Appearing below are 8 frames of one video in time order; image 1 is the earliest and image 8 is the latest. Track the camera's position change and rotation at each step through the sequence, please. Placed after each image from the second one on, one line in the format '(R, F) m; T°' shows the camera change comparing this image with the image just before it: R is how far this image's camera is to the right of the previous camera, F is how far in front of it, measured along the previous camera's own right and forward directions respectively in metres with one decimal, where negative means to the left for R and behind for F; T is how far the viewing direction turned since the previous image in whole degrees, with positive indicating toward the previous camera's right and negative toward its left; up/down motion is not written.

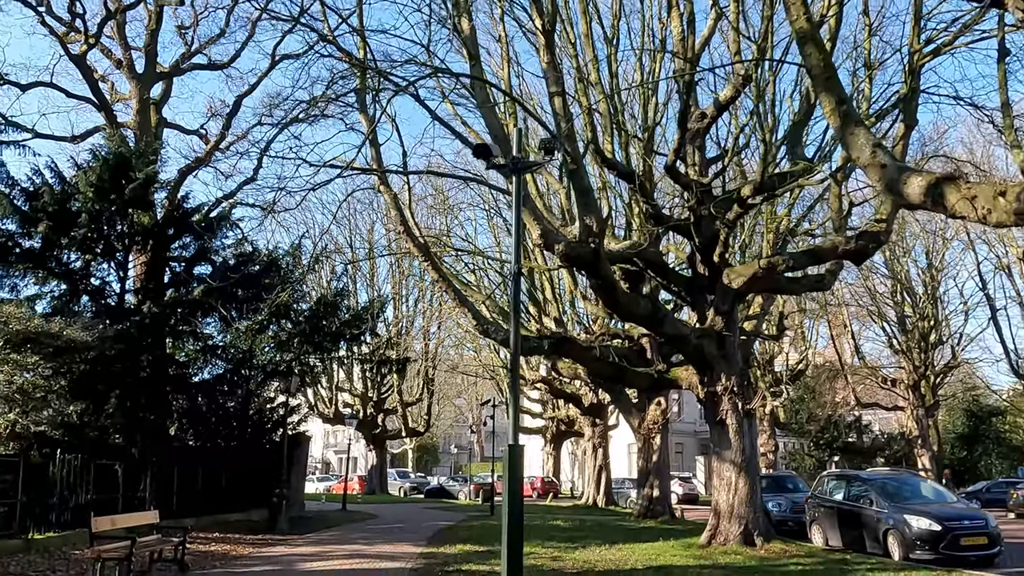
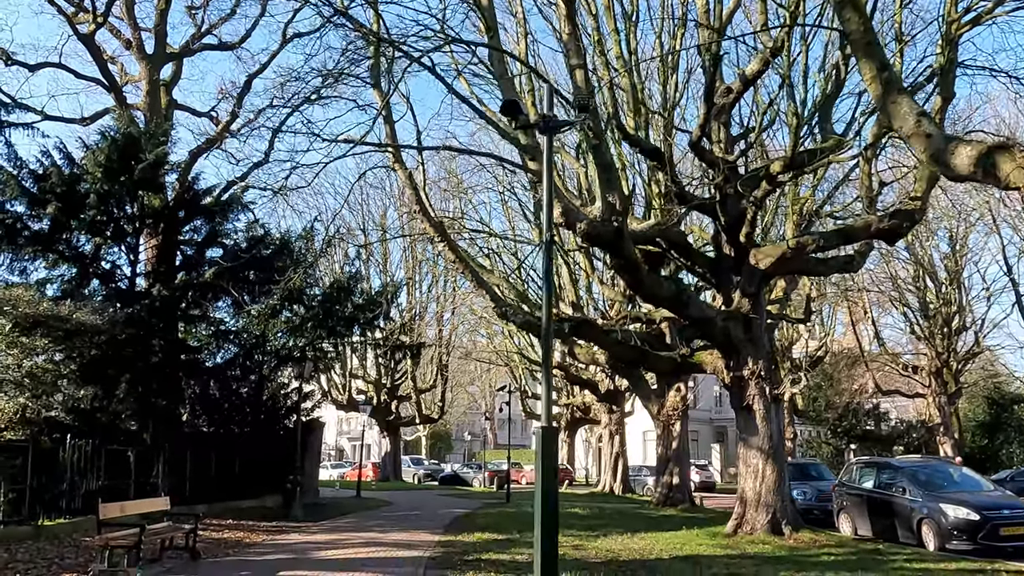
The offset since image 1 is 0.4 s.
(-0.2, +0.5) m; -1°
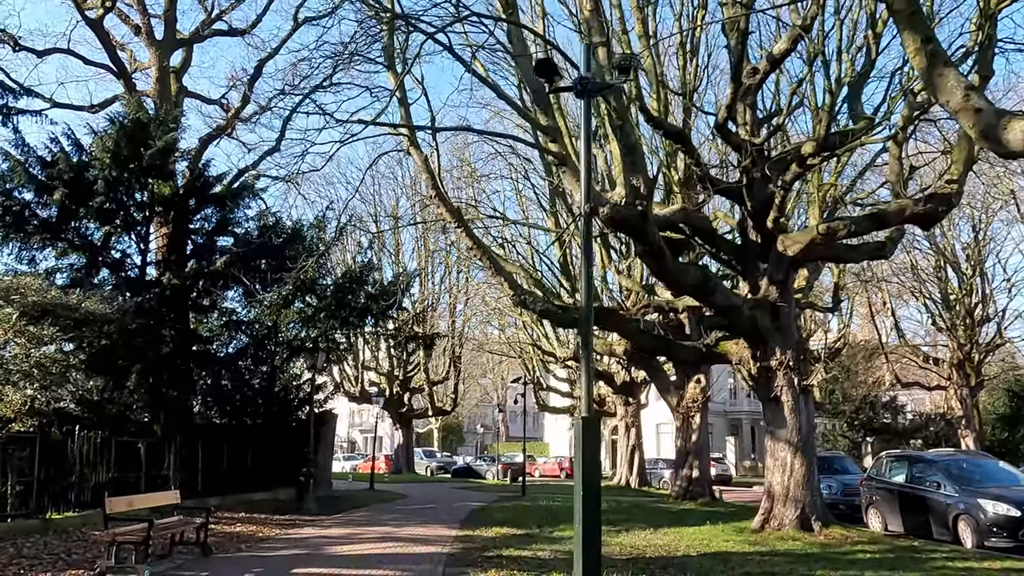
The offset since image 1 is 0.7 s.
(-0.2, +0.5) m; -1°
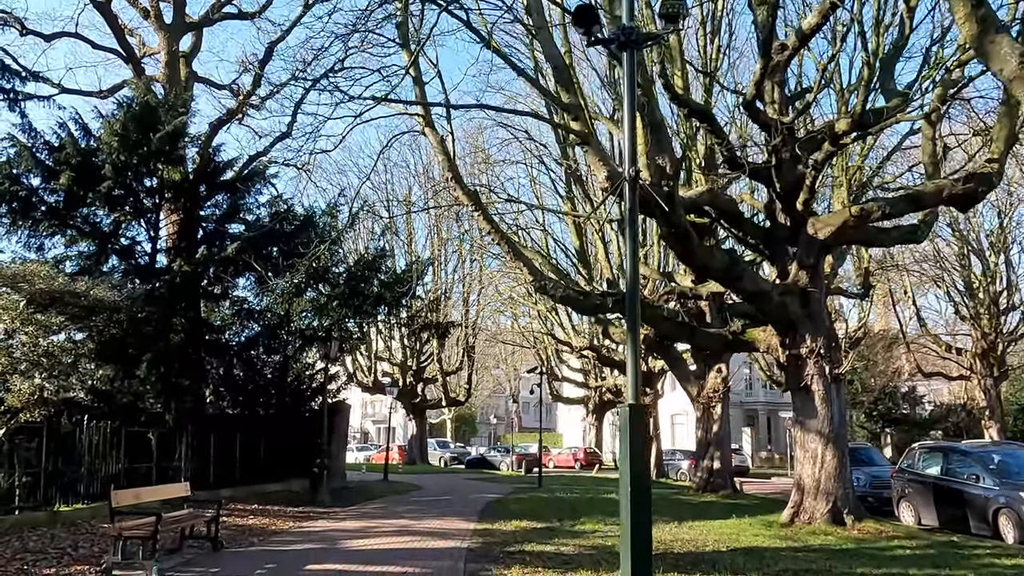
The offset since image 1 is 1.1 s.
(-0.2, +0.5) m; -1°
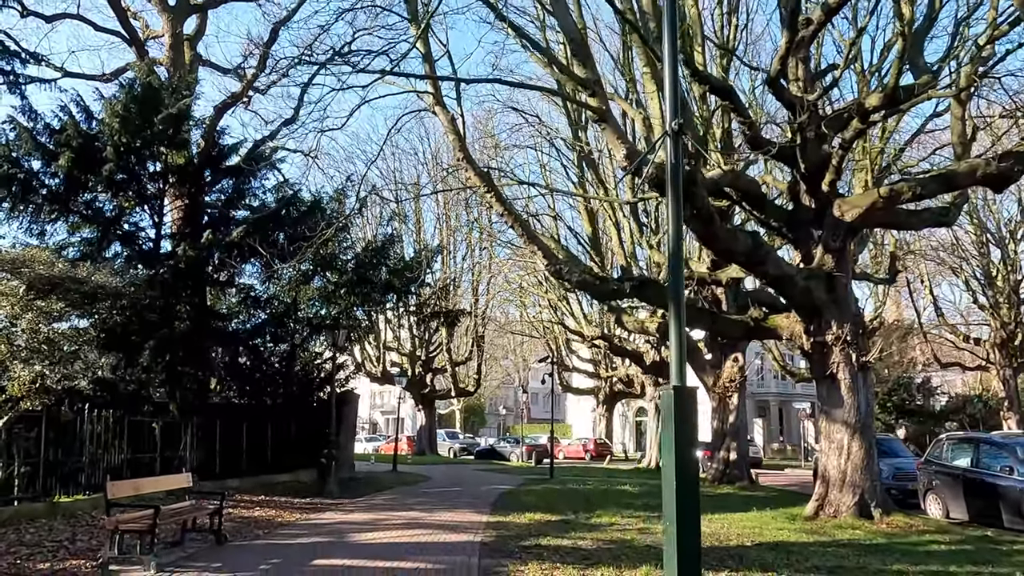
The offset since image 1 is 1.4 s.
(-0.1, +0.5) m; -1°
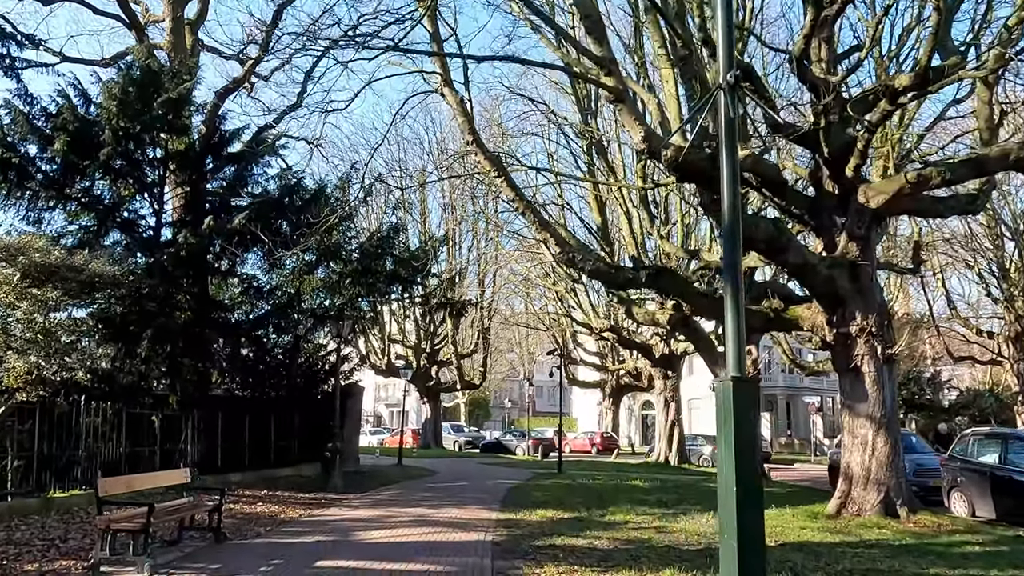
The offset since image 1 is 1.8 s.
(-0.1, +0.5) m; 0°
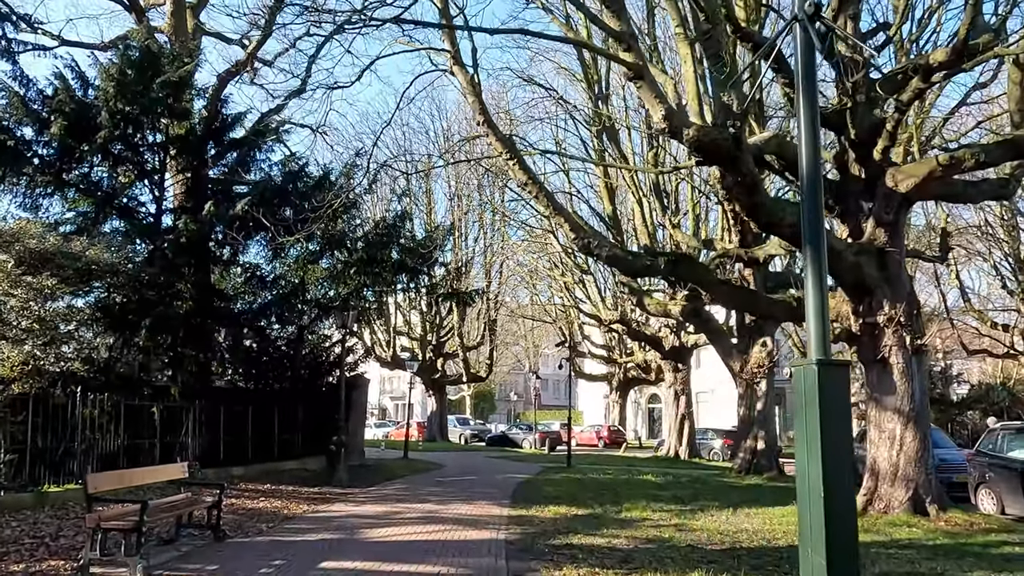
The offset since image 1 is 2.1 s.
(-0.1, +0.6) m; 0°
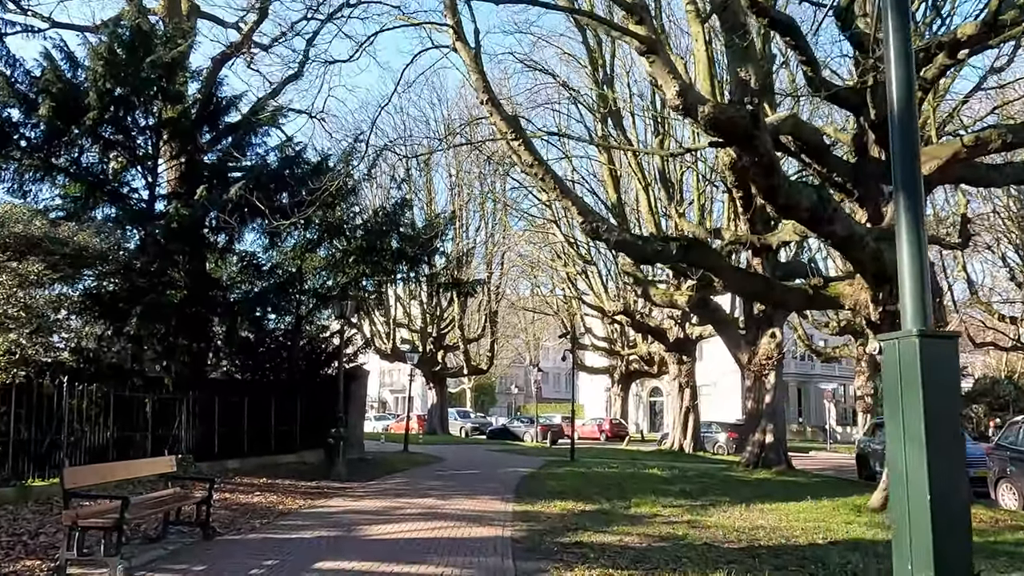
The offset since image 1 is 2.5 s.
(-0.1, +0.6) m; 0°
